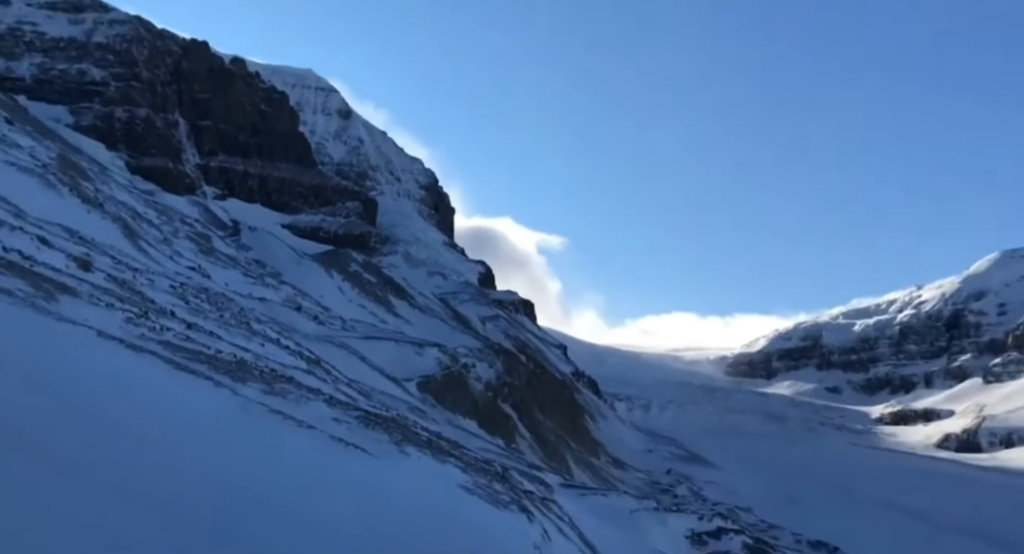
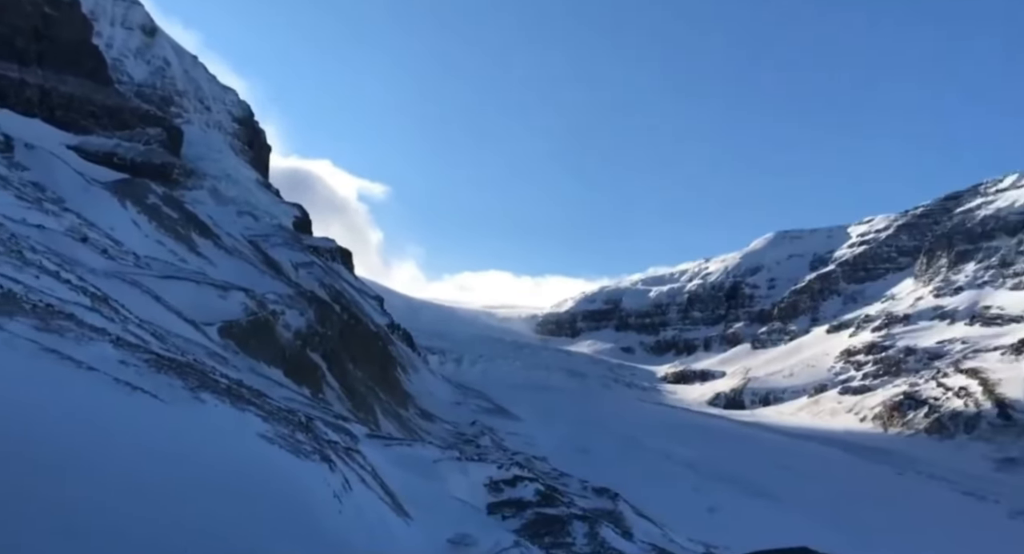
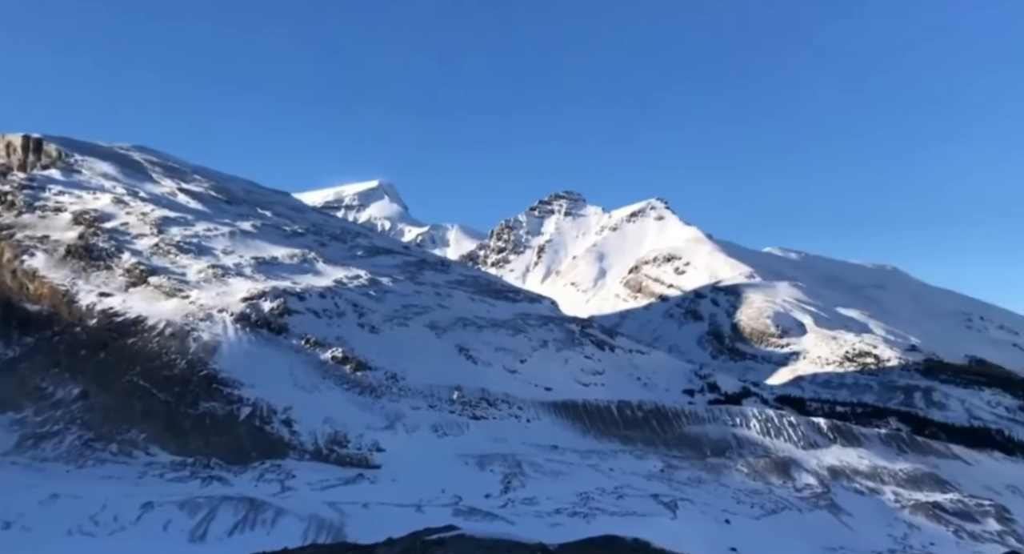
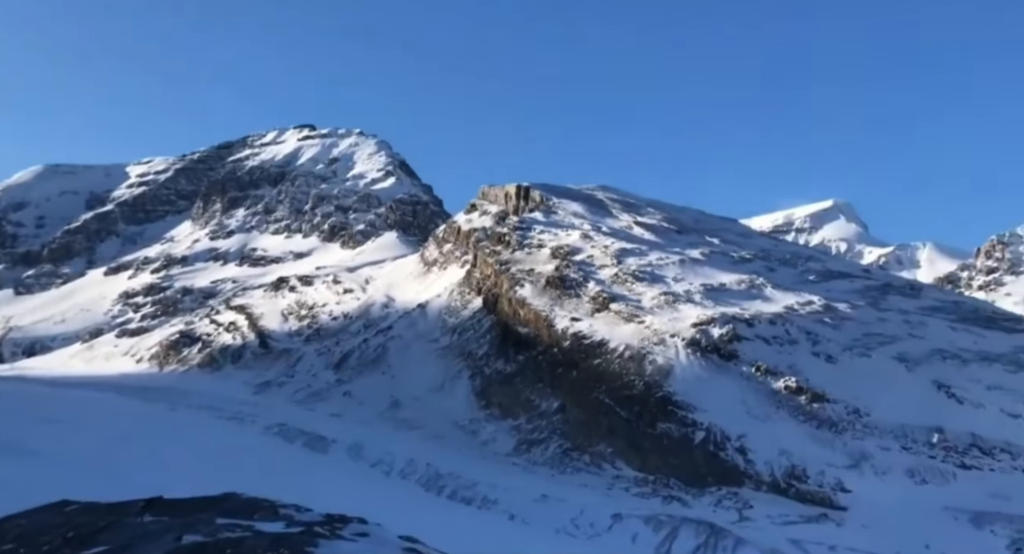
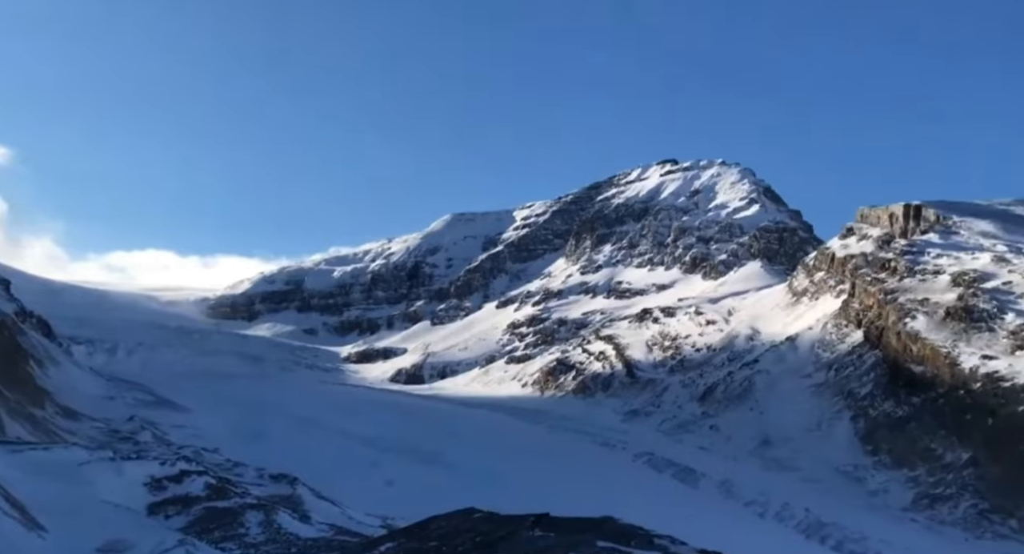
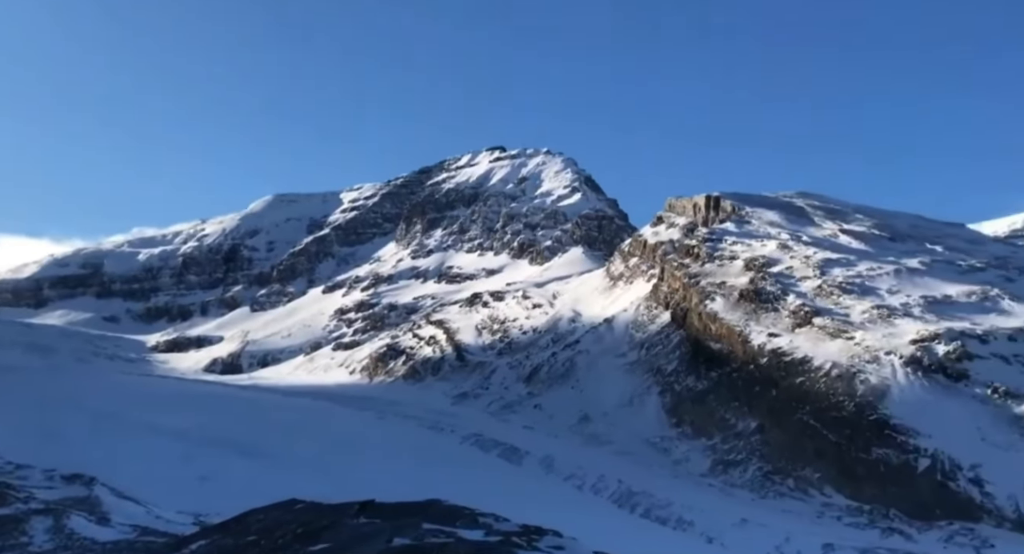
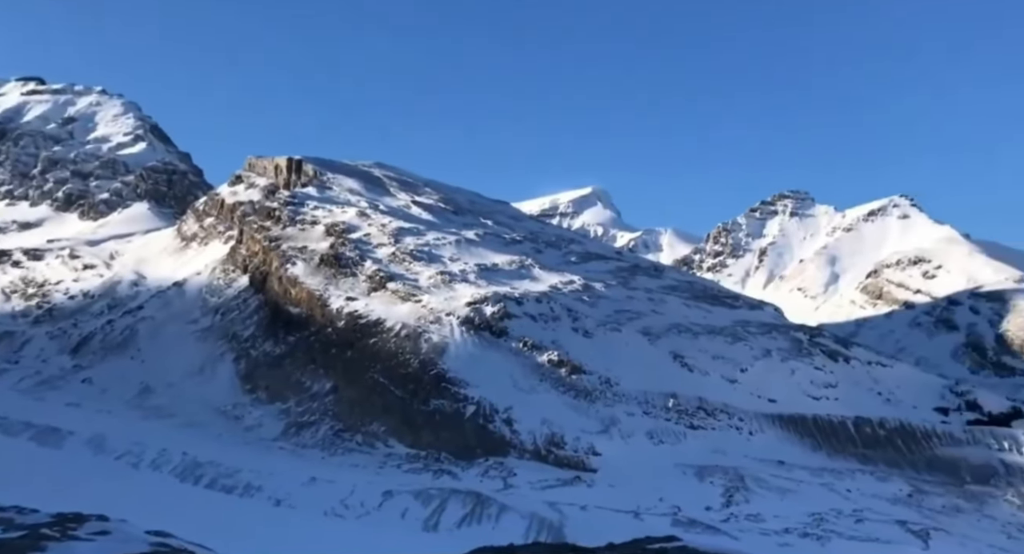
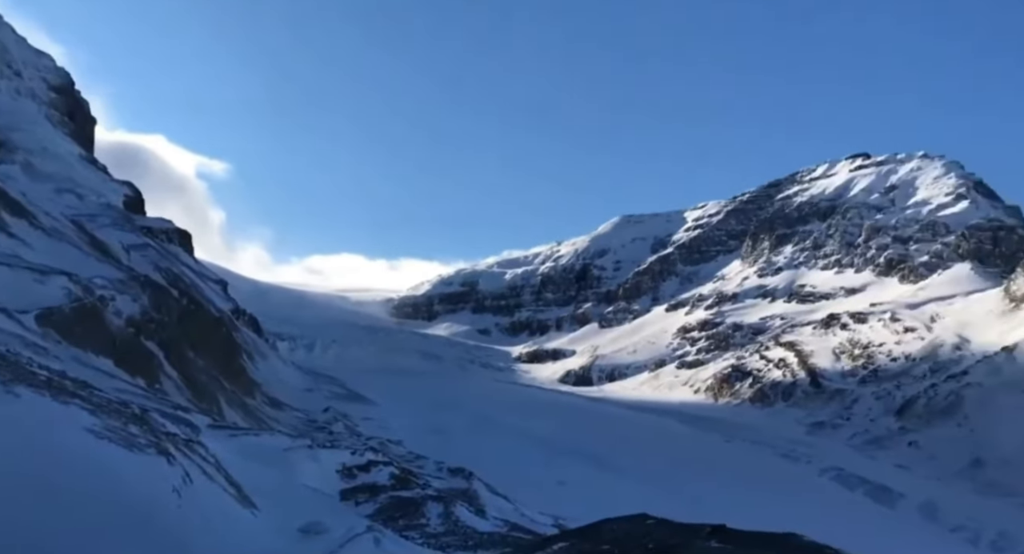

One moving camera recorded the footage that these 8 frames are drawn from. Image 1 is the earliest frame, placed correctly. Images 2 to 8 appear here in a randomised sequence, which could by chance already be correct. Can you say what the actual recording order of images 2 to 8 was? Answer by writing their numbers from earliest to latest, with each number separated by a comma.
2, 8, 5, 6, 4, 7, 3
